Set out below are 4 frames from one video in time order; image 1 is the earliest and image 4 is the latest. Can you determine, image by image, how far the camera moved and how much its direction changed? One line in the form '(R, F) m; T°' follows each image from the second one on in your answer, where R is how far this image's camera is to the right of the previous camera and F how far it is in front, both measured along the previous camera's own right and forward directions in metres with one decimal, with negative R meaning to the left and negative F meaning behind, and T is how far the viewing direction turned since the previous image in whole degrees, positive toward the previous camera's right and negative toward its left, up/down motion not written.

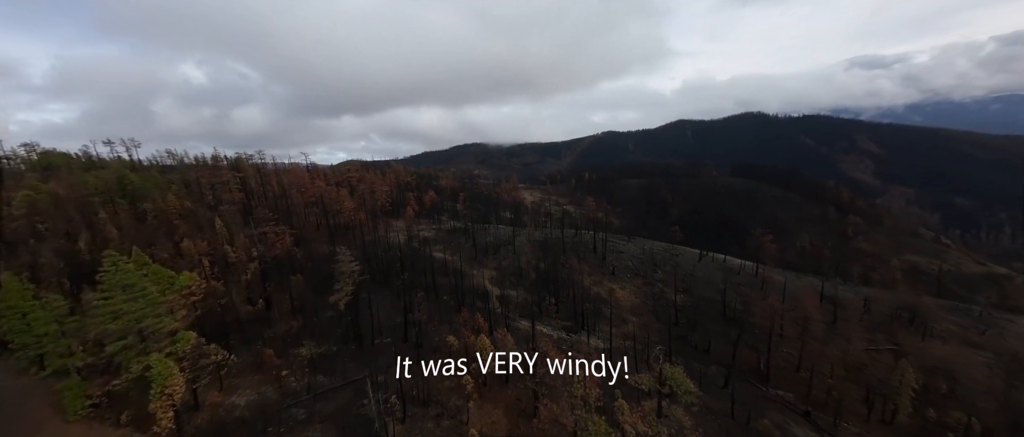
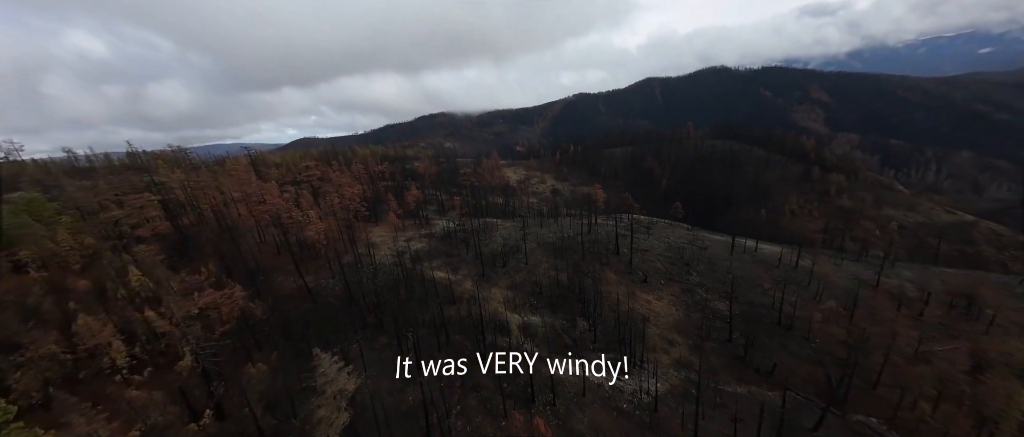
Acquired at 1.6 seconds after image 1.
(-8.4, +16.6) m; +5°
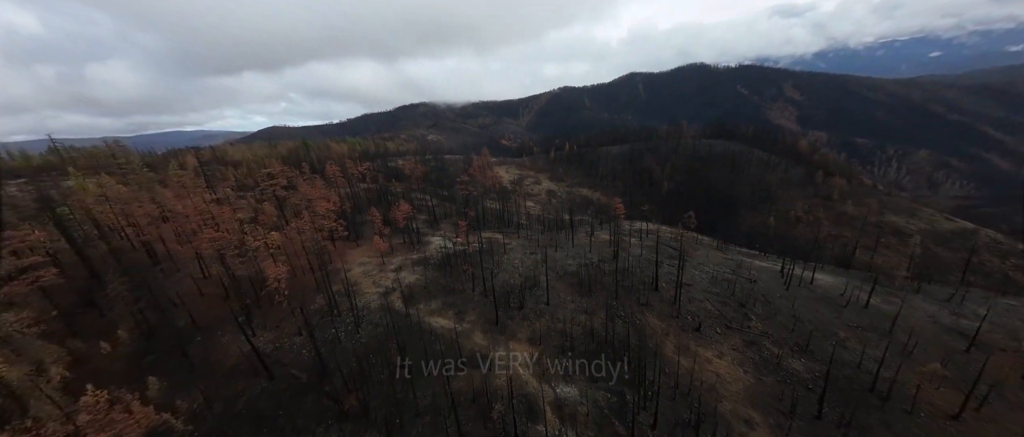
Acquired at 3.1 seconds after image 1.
(-7.4, +17.0) m; +3°
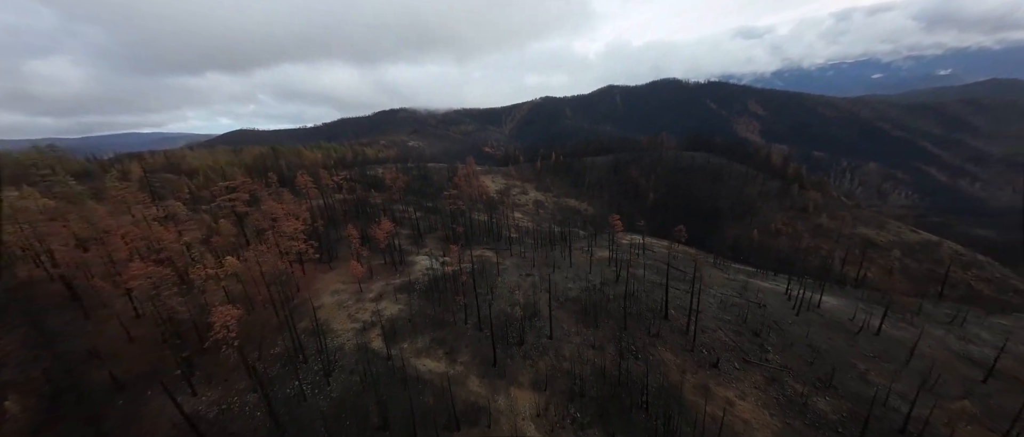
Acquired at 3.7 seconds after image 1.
(-3.5, +7.3) m; +4°
